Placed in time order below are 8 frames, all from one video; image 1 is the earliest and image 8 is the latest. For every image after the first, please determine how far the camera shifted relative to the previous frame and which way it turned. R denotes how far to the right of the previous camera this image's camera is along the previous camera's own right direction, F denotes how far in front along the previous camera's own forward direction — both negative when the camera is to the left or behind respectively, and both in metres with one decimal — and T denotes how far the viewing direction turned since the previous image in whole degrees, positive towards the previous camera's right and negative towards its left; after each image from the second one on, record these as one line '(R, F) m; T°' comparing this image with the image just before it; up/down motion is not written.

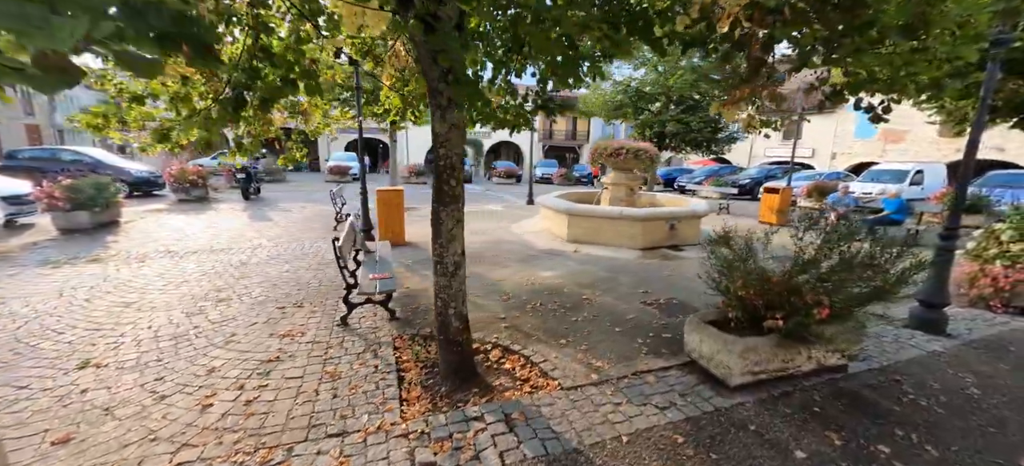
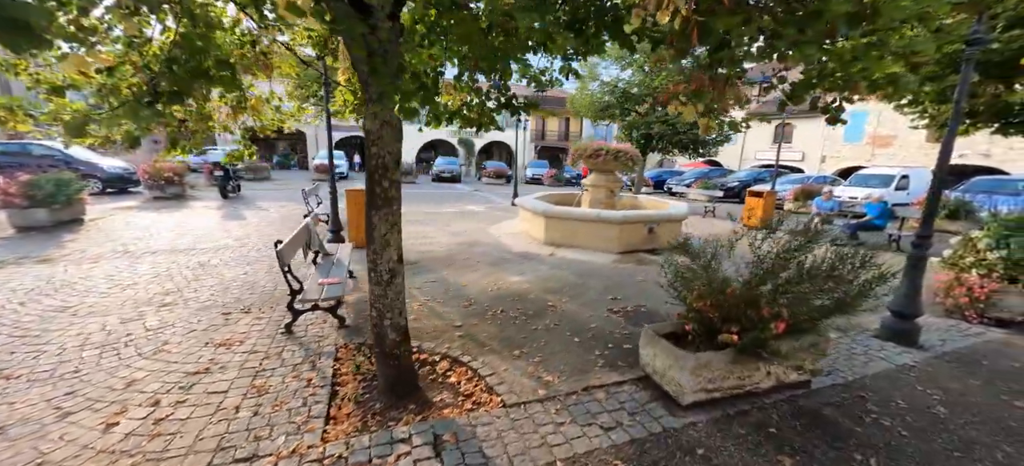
(+0.3, +0.2) m; +1°
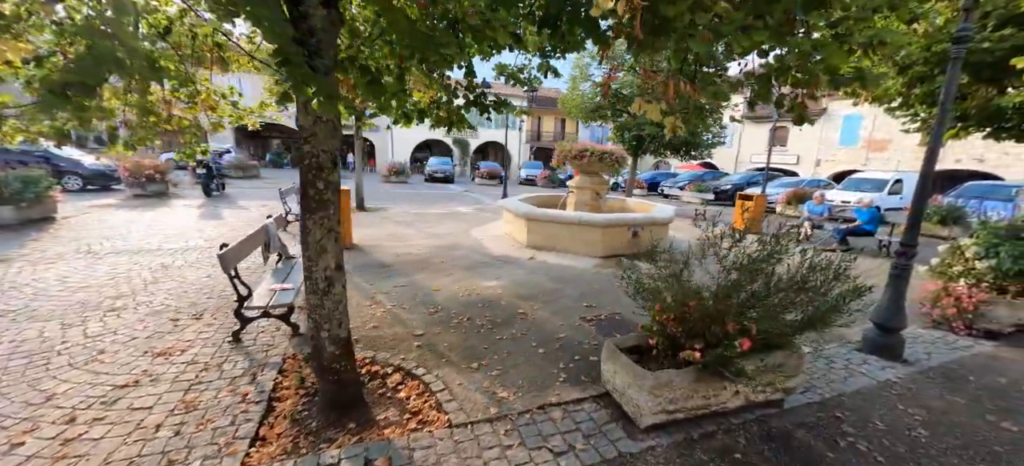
(+0.3, +0.2) m; 0°
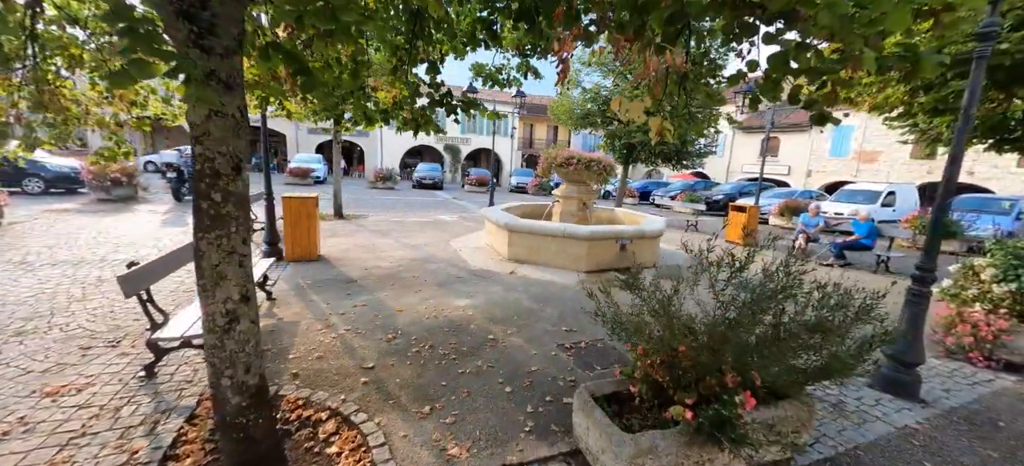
(+0.2, +0.5) m; +1°
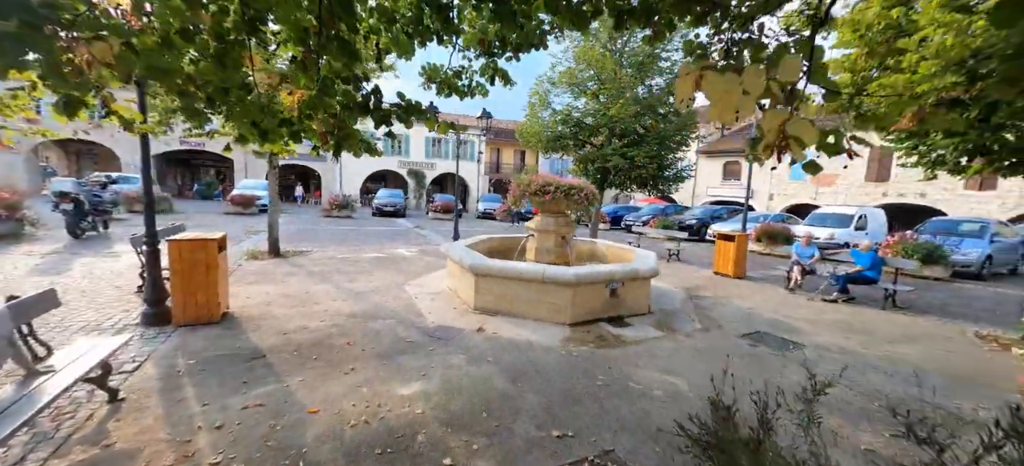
(0.0, +1.2) m; +4°
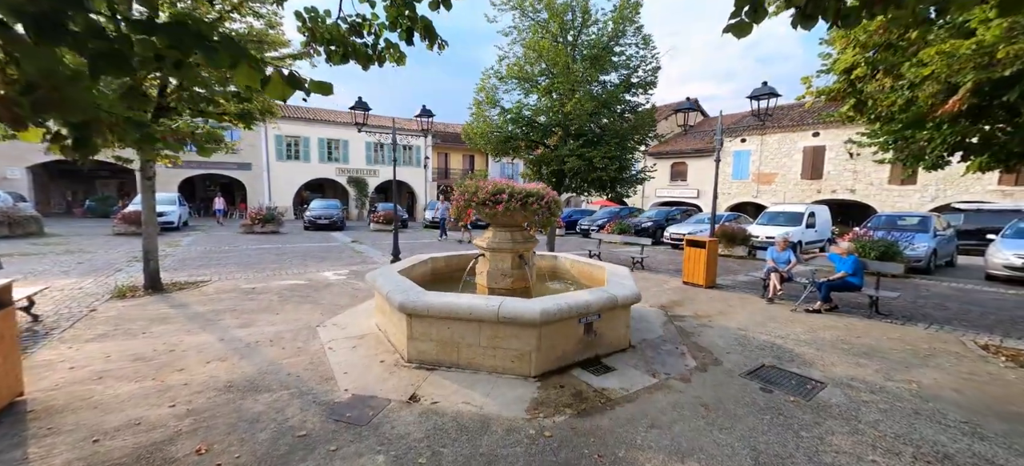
(+0.1, +1.3) m; +7°
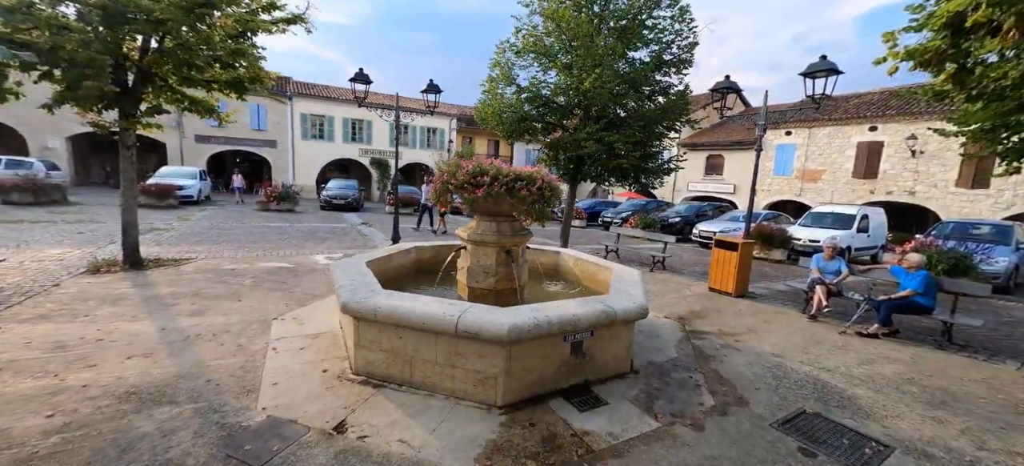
(+0.4, +0.9) m; -4°
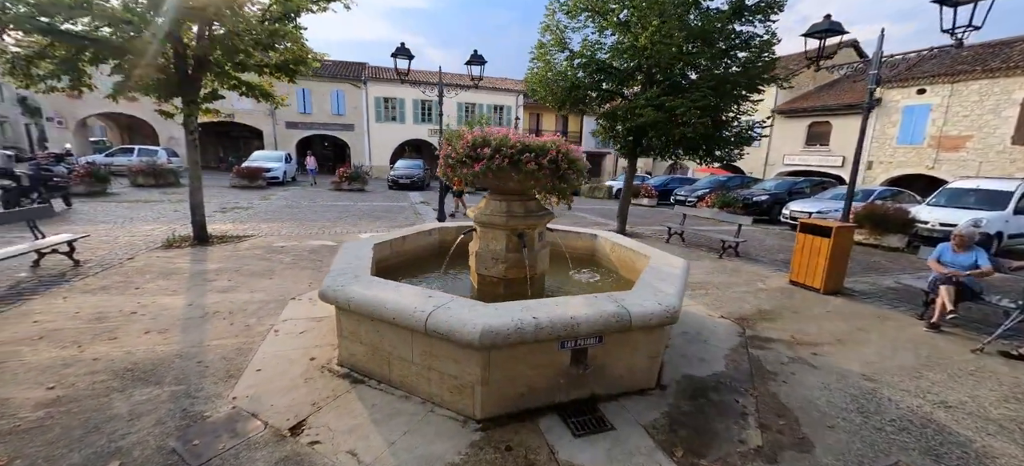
(+0.6, +0.6) m; -11°
